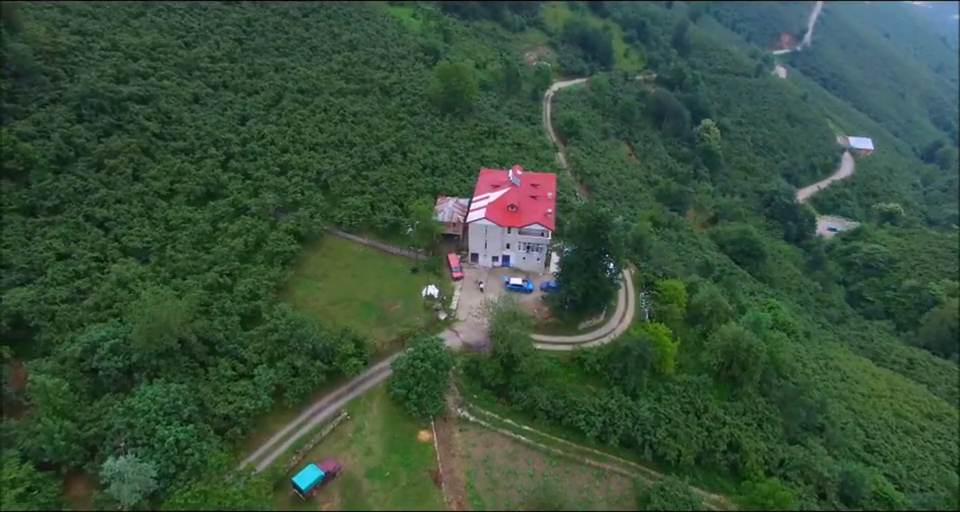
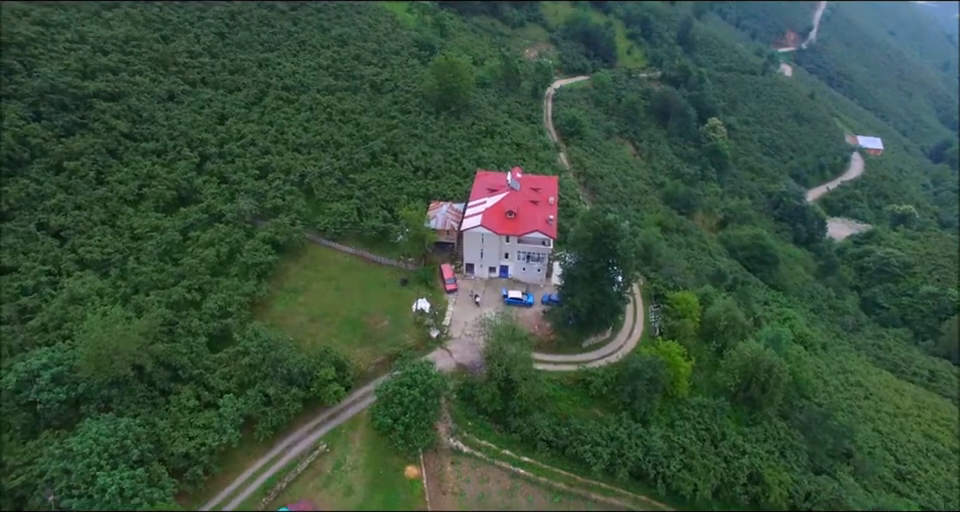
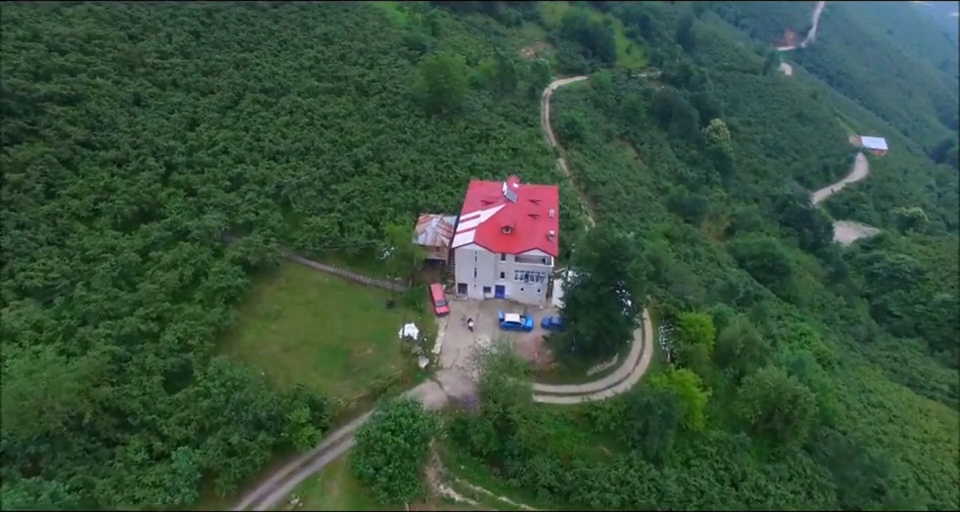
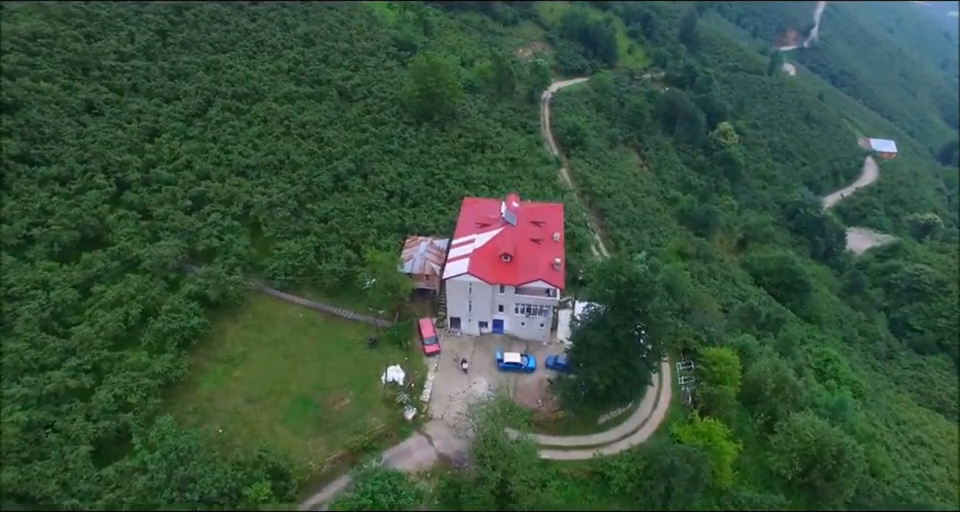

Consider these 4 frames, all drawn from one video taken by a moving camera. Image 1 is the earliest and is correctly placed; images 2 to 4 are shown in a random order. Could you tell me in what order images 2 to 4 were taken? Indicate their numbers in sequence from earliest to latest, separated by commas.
2, 3, 4
